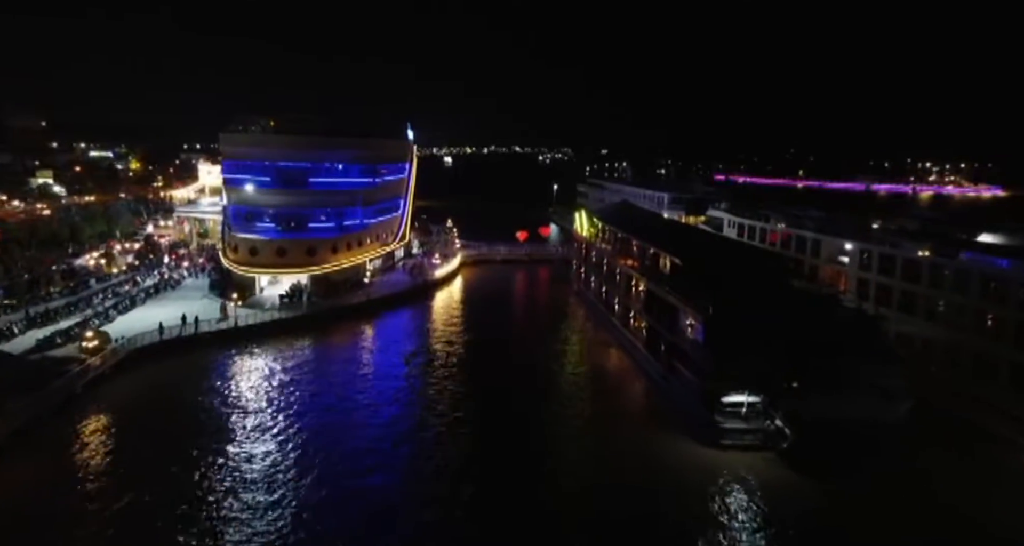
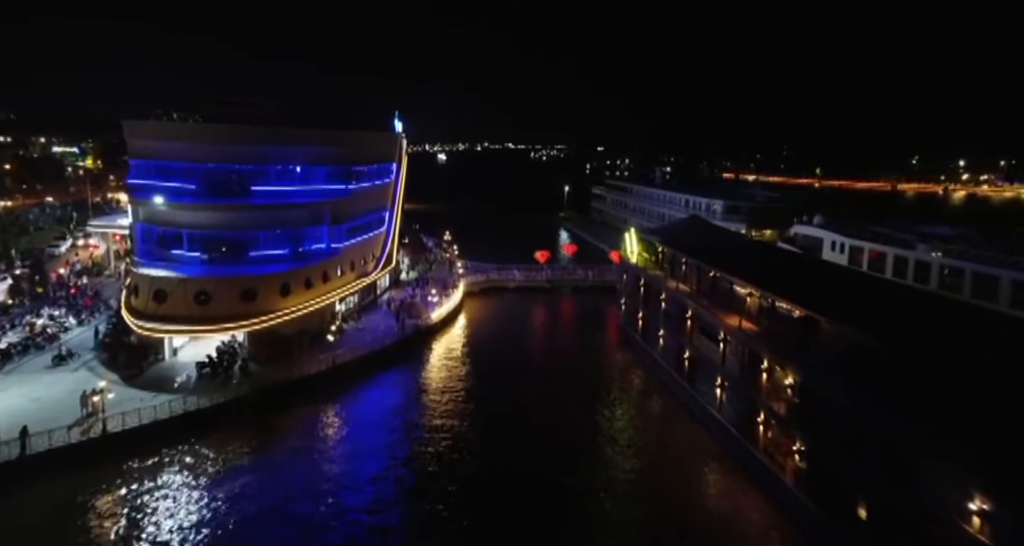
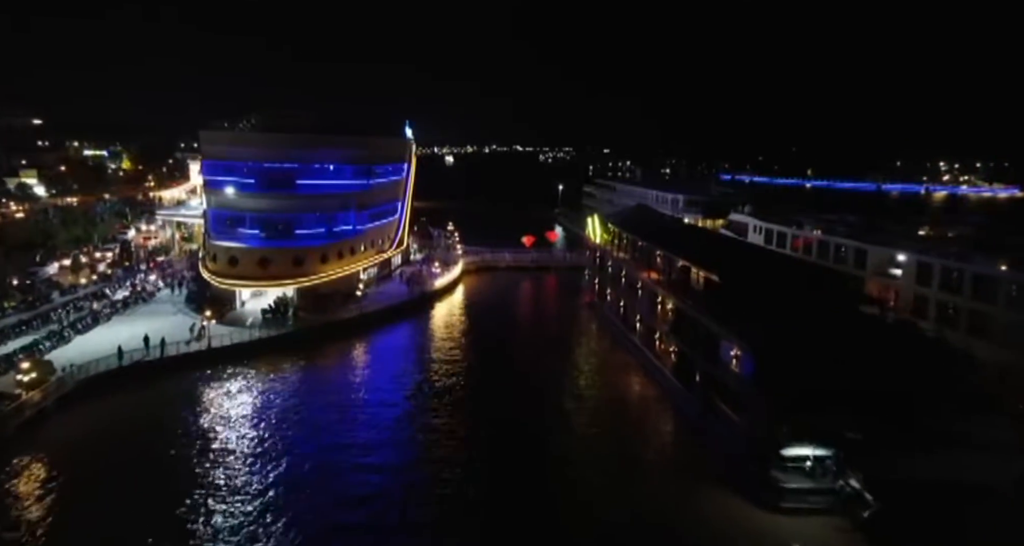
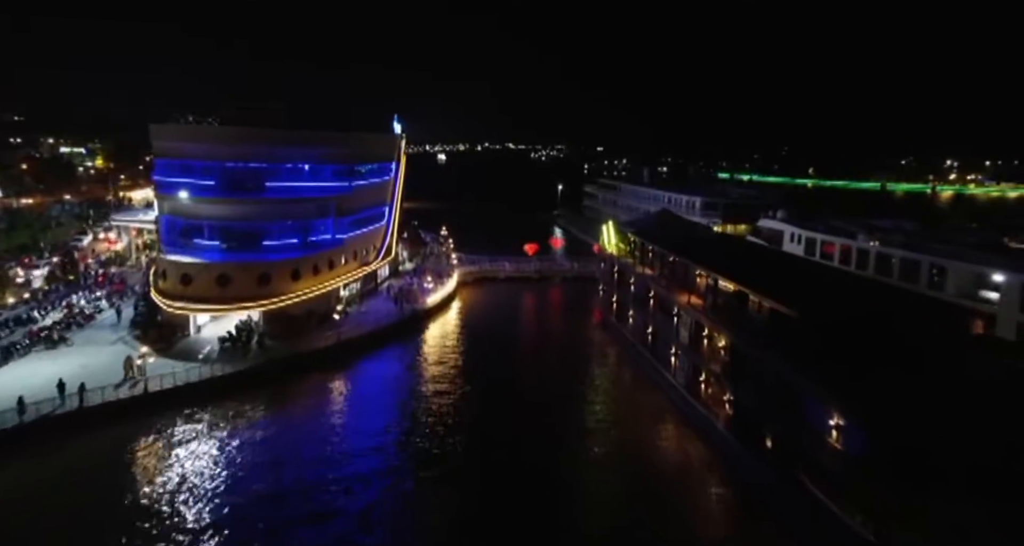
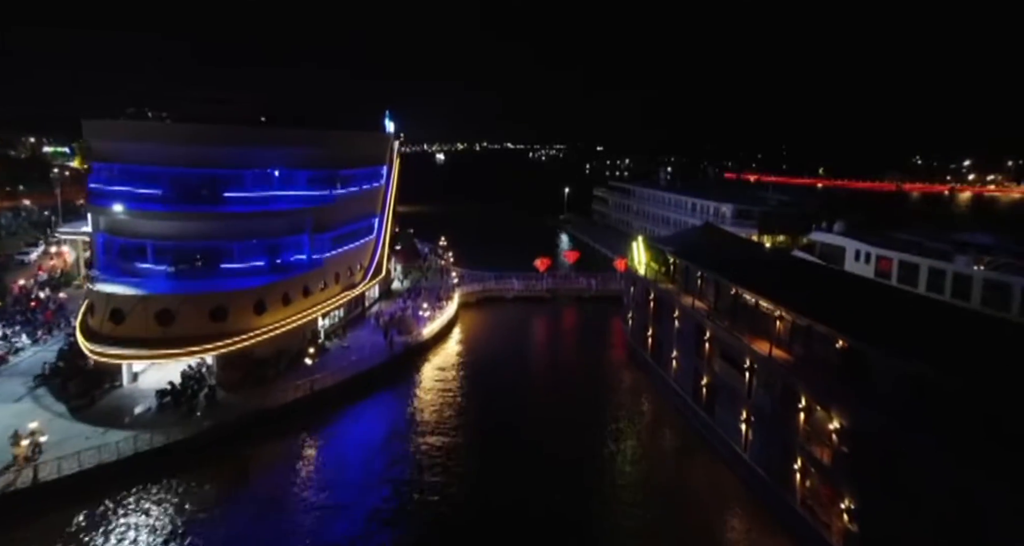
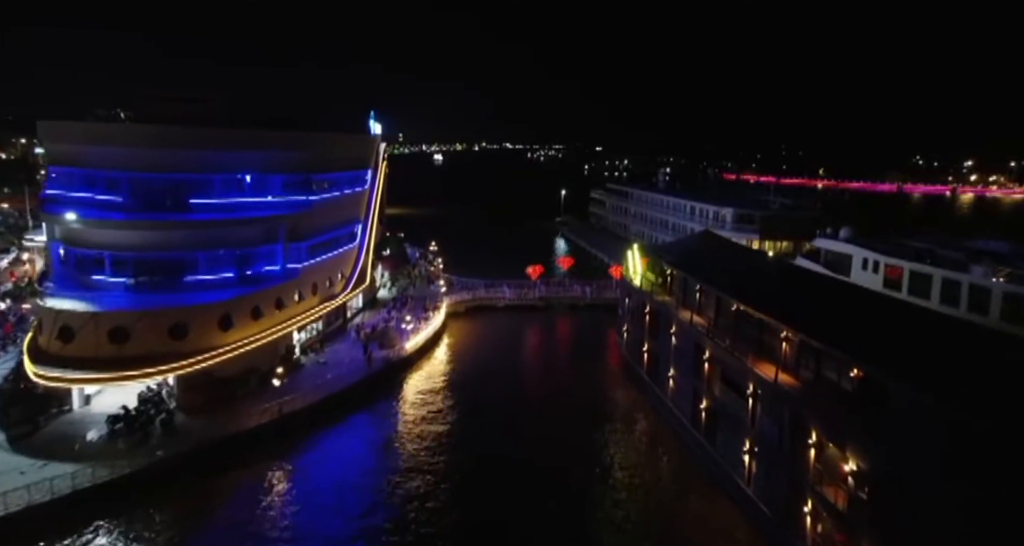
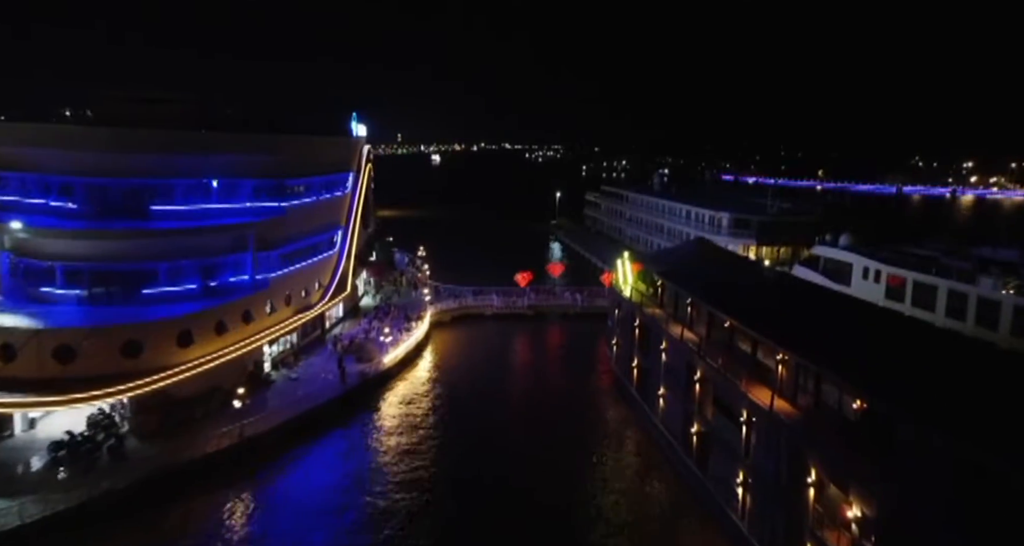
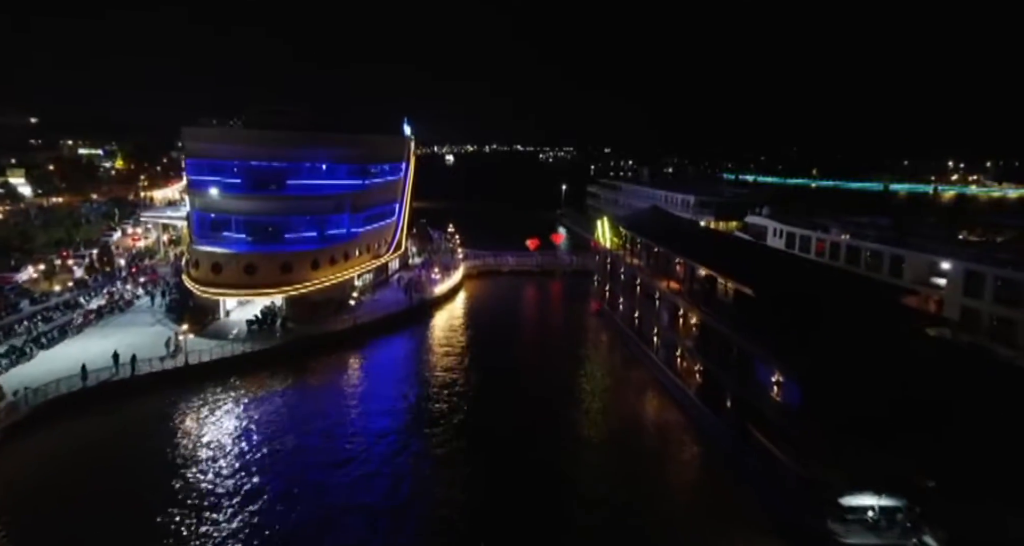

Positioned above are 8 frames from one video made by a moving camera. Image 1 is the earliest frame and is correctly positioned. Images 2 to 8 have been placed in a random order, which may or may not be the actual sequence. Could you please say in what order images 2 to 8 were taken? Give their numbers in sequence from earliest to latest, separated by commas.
3, 8, 4, 2, 5, 6, 7
